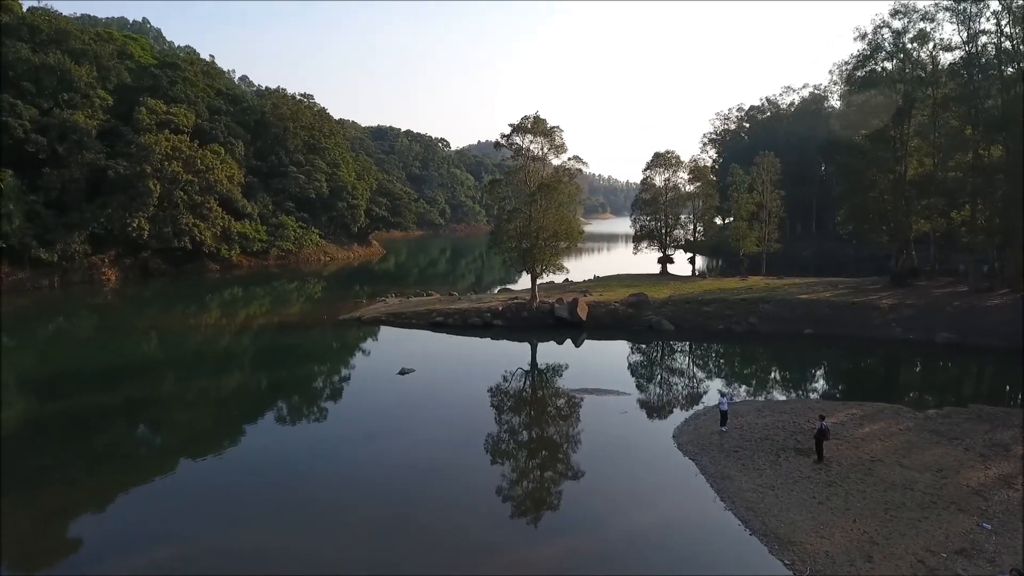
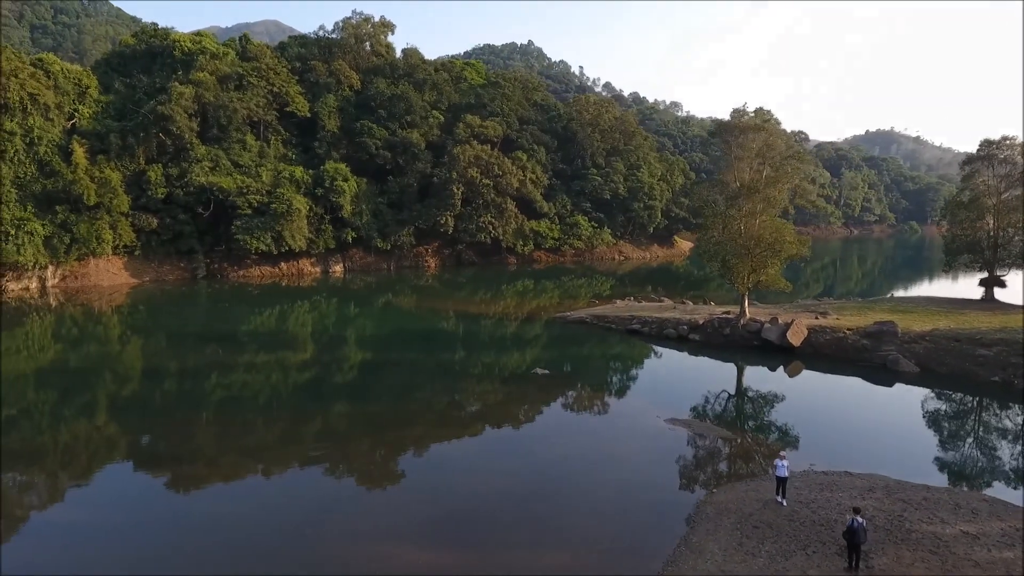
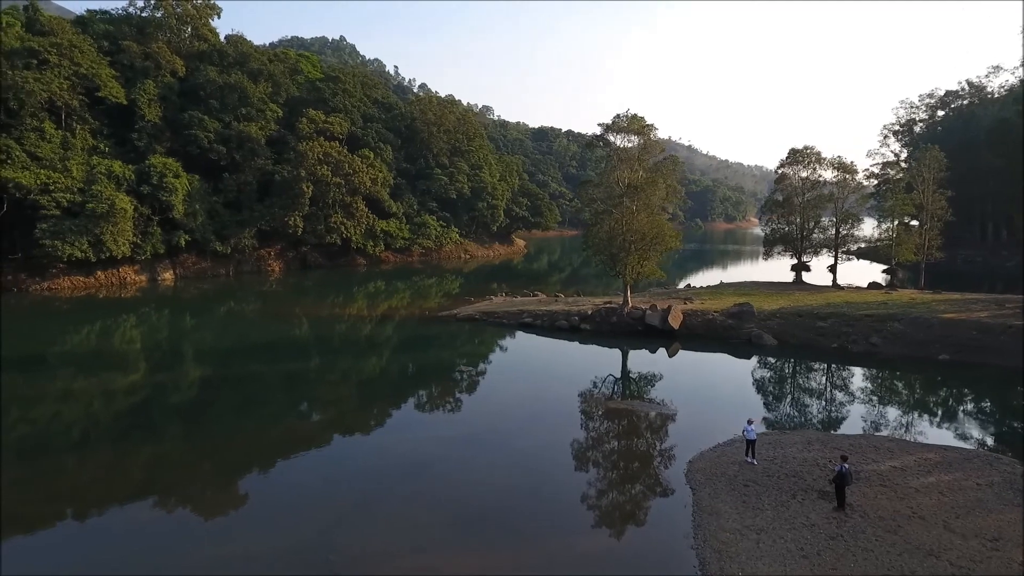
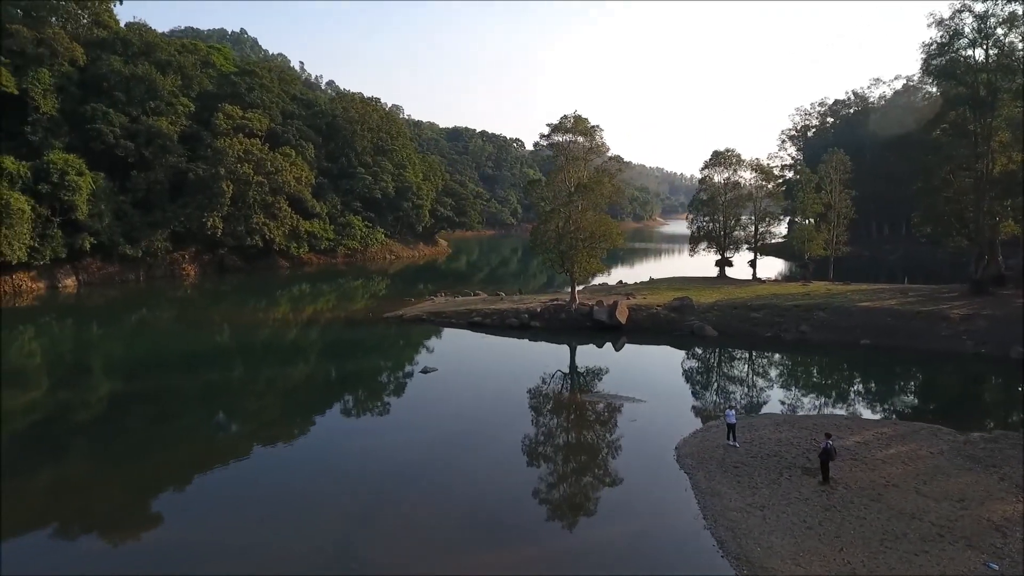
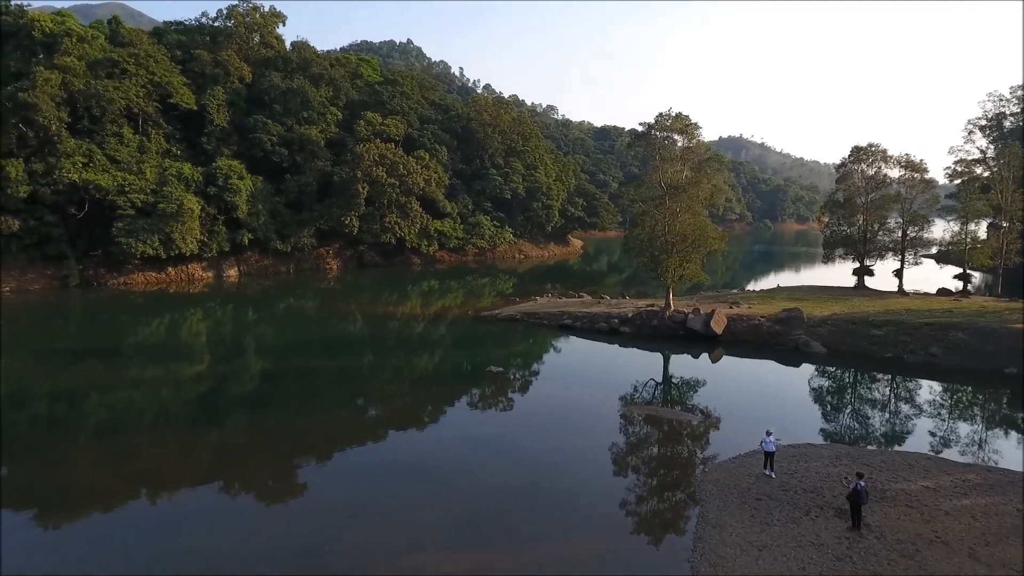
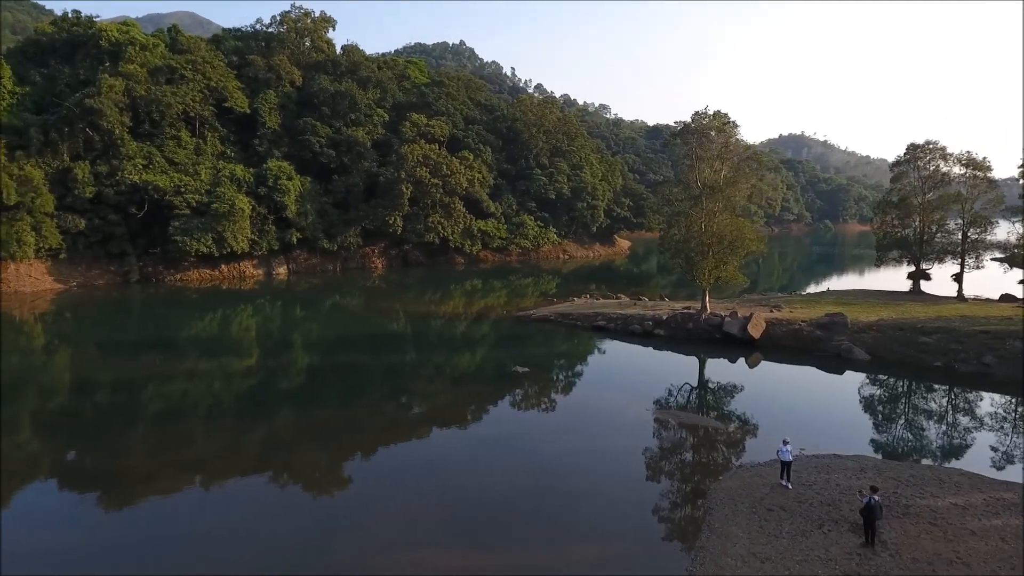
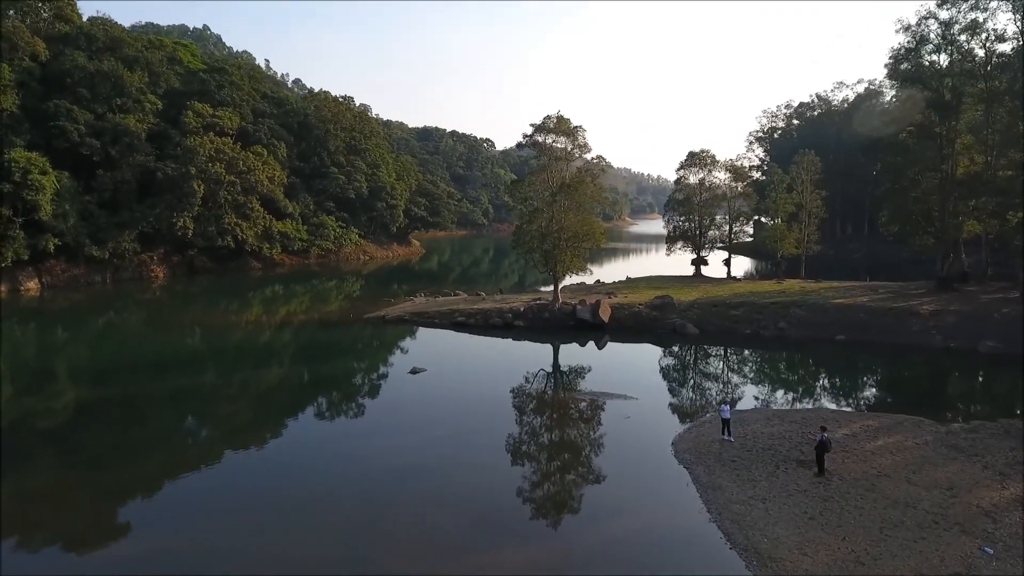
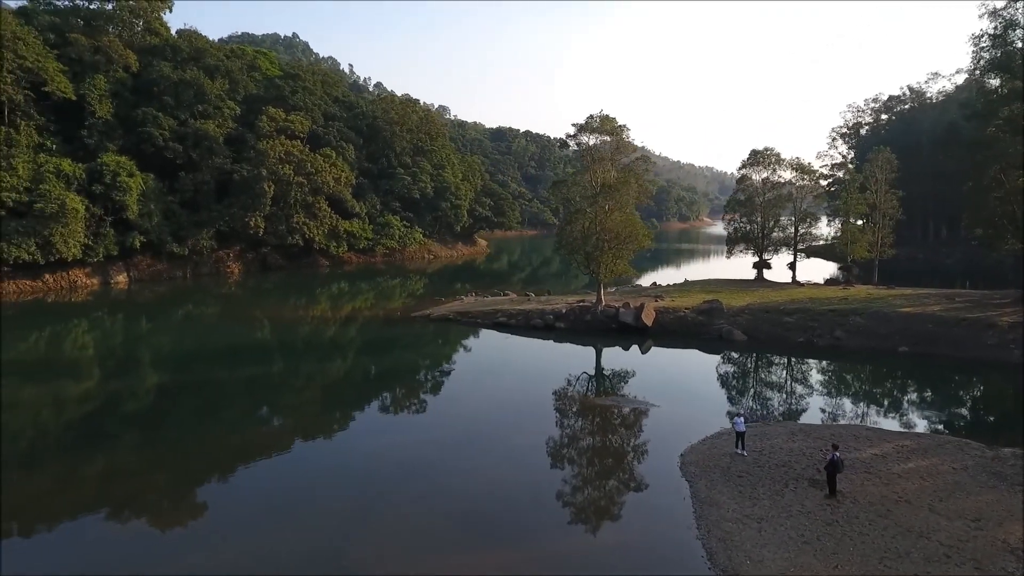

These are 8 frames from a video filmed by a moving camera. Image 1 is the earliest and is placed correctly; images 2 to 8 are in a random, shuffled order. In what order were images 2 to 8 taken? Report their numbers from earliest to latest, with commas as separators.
7, 4, 8, 3, 5, 6, 2
